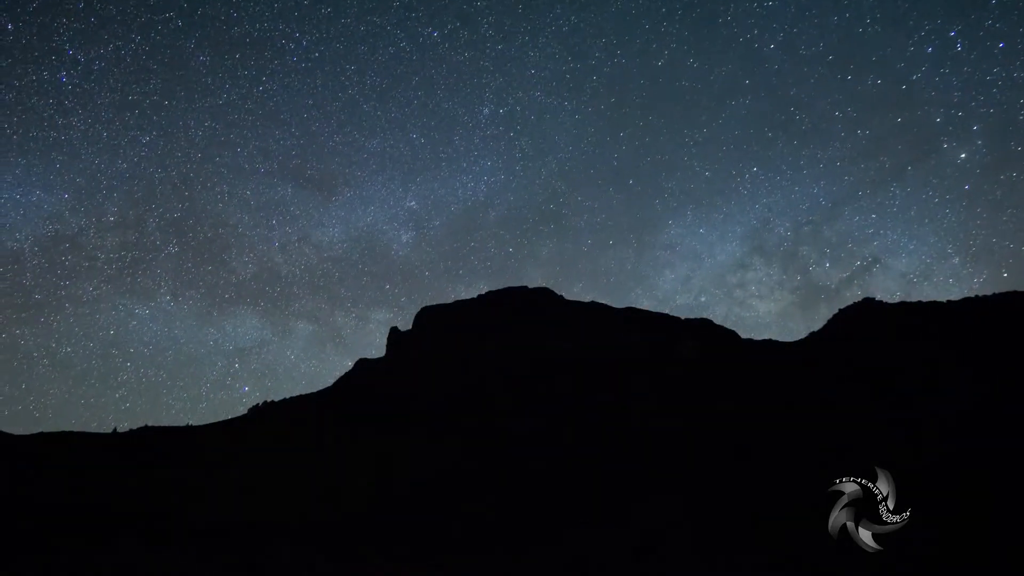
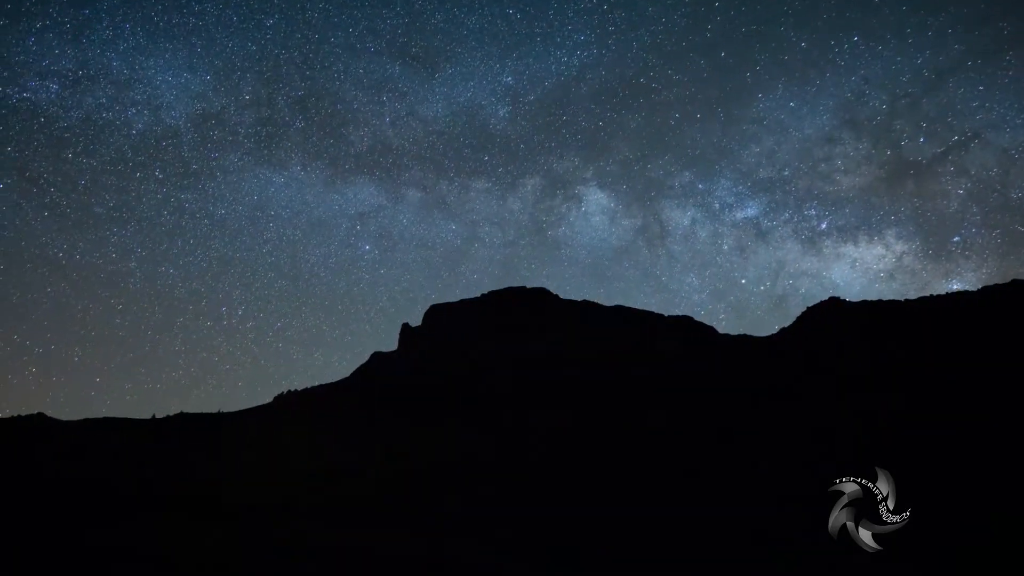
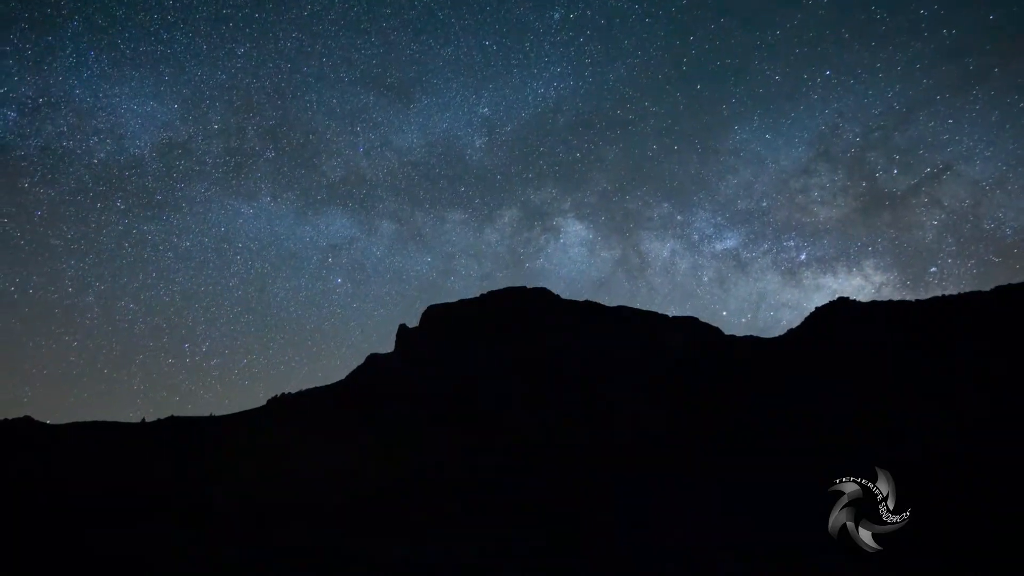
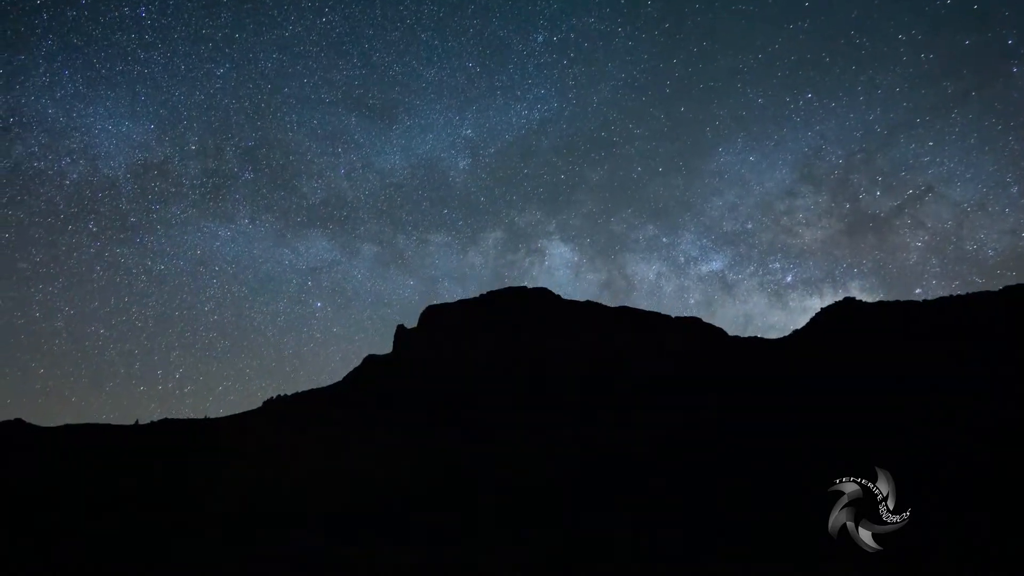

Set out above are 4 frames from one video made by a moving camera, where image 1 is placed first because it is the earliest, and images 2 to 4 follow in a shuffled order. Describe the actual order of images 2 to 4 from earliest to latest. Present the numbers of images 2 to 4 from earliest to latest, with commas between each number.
4, 3, 2
